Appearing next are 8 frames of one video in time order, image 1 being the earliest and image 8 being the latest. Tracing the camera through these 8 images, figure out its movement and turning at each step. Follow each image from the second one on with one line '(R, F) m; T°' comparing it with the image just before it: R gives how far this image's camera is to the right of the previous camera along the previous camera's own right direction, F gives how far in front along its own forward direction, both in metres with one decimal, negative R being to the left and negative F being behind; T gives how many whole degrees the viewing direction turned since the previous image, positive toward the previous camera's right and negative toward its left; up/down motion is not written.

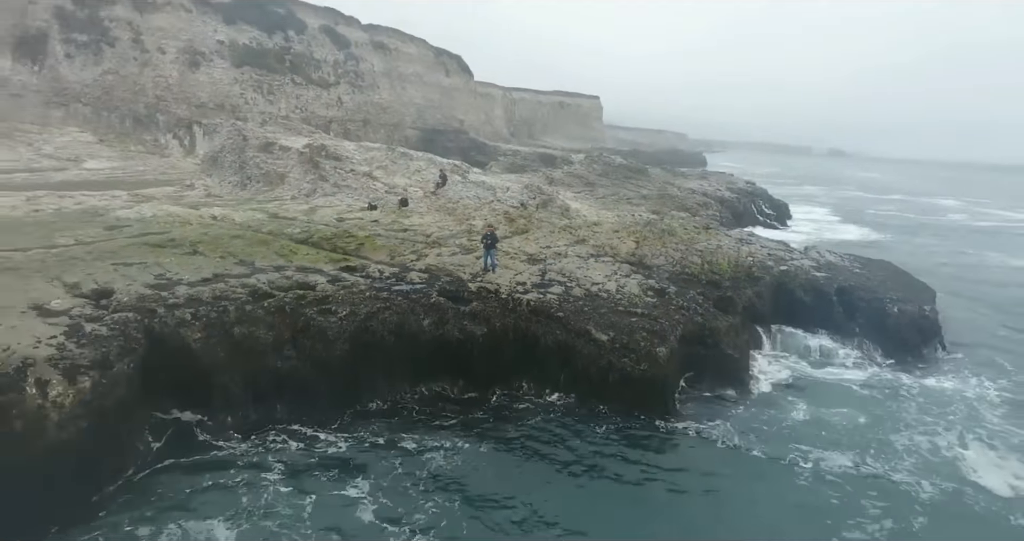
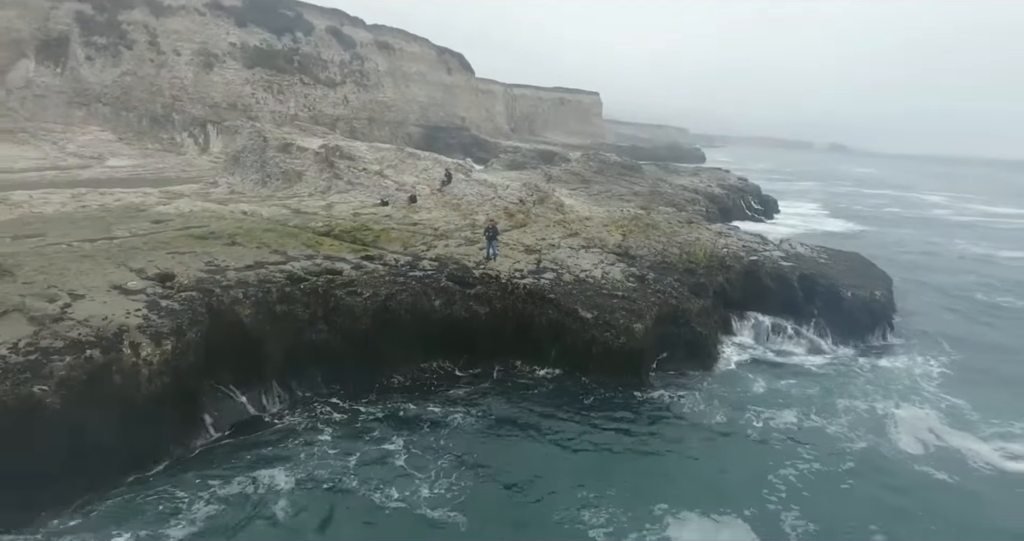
(+0.1, -2.2) m; 0°
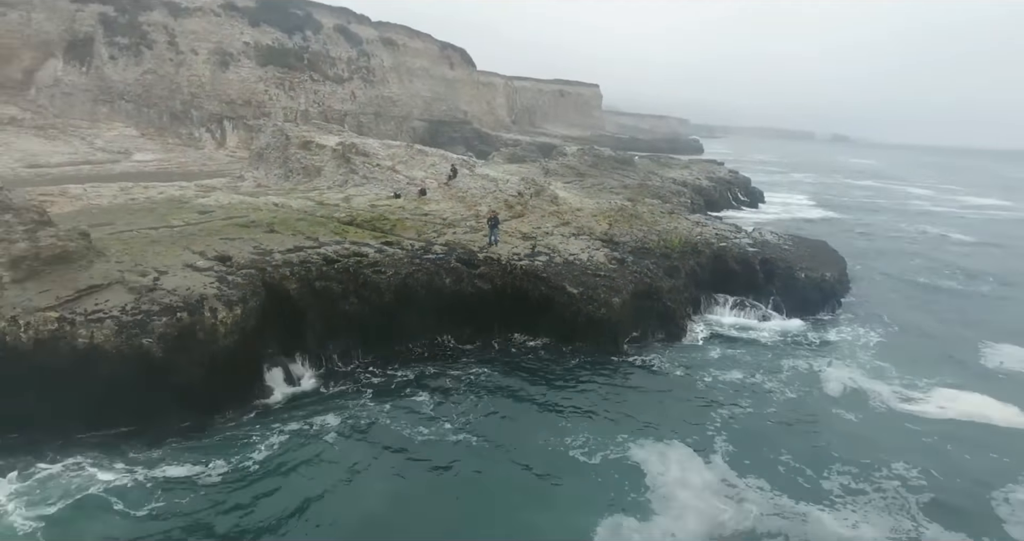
(+0.1, -2.9) m; 0°
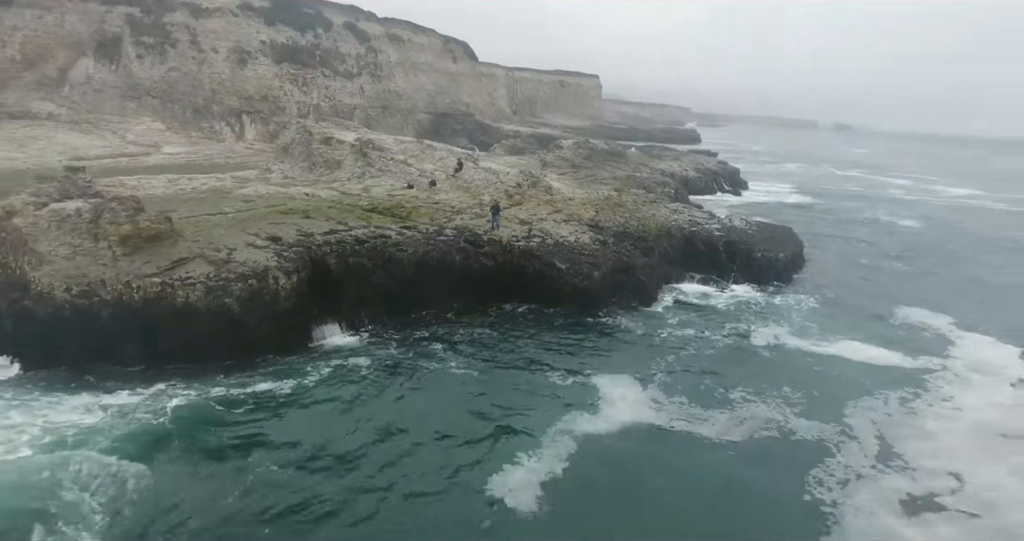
(+0.1, -3.8) m; 0°
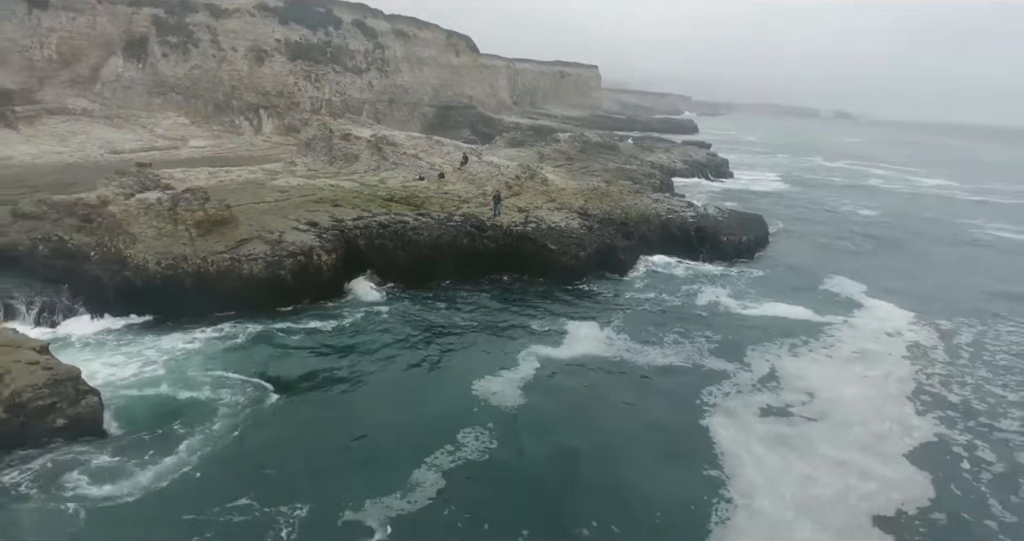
(+0.1, -4.1) m; 0°
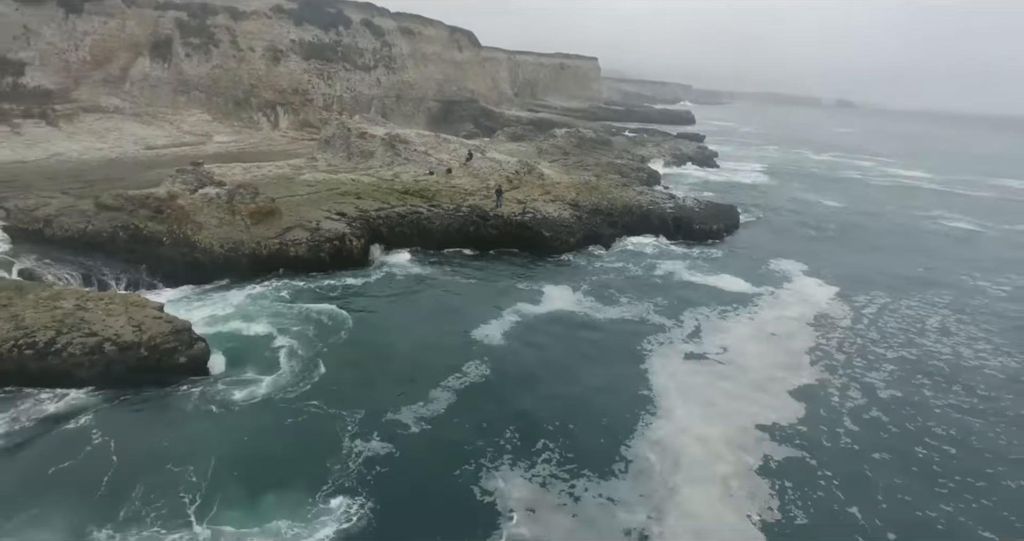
(+0.1, -4.4) m; 0°
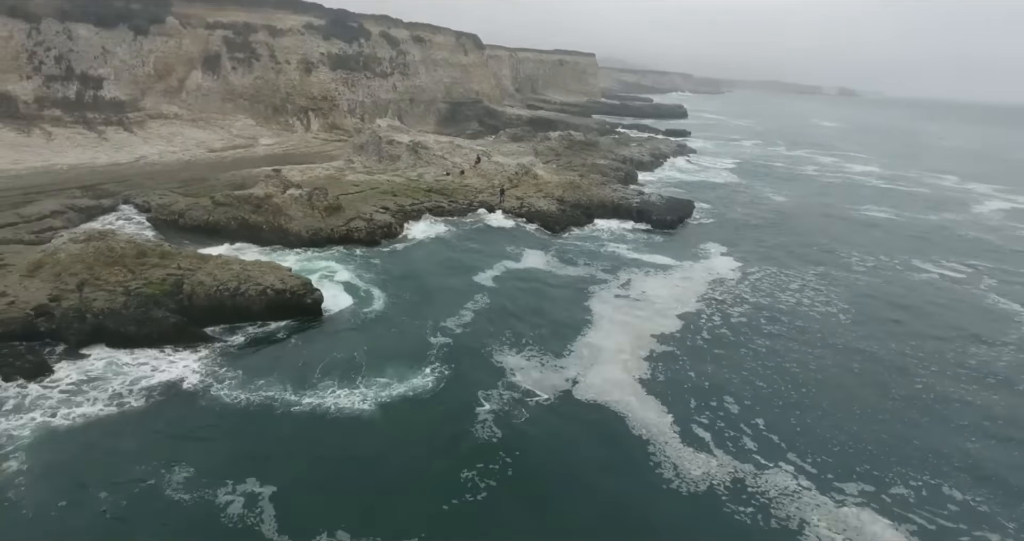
(+0.1, -10.1) m; 0°
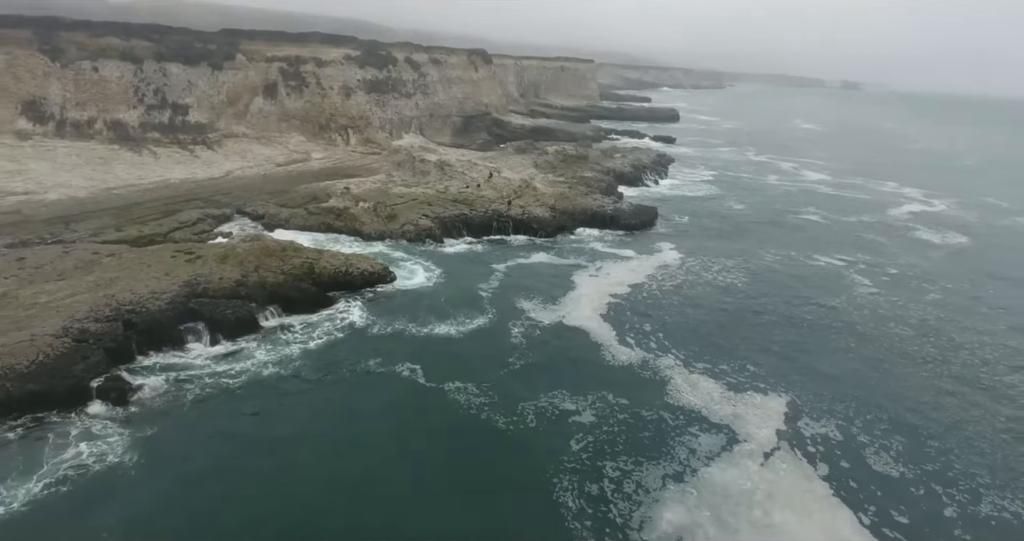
(-0.1, -15.2) m; 0°
